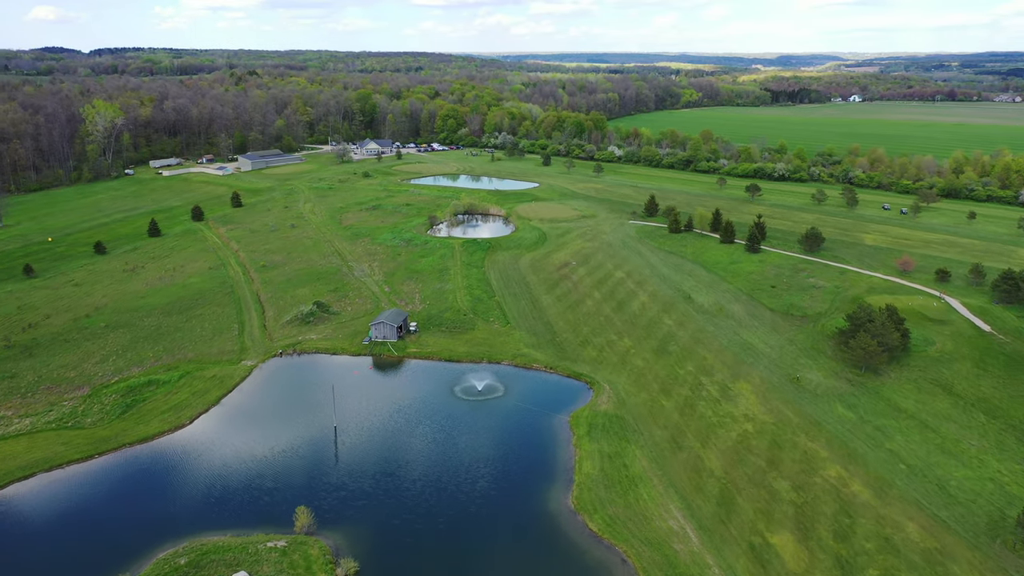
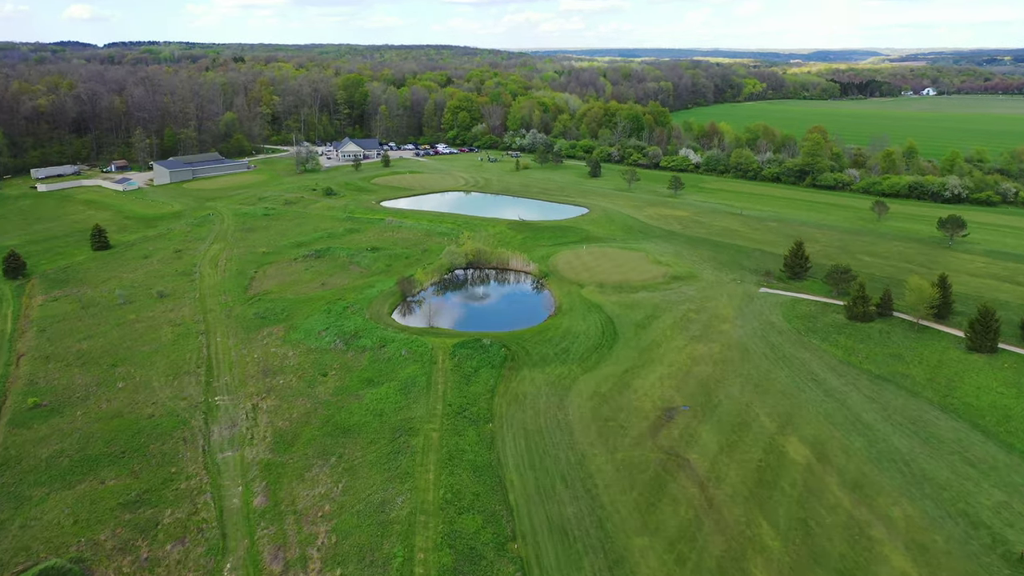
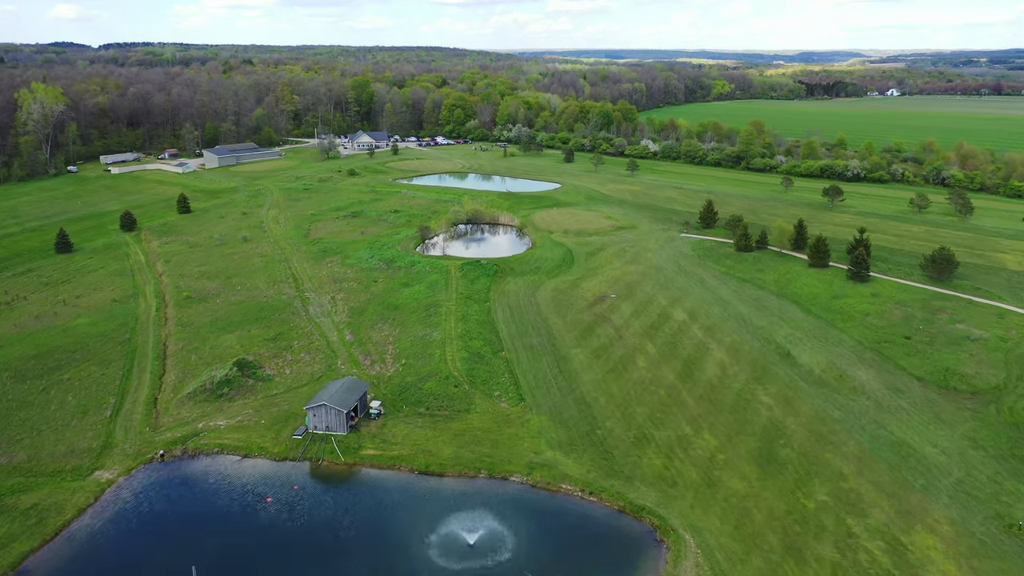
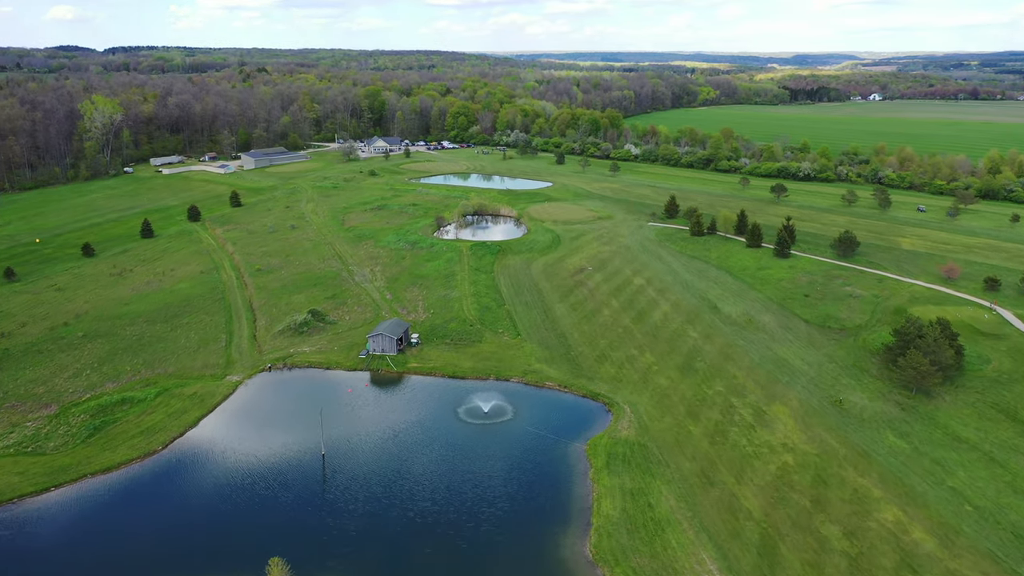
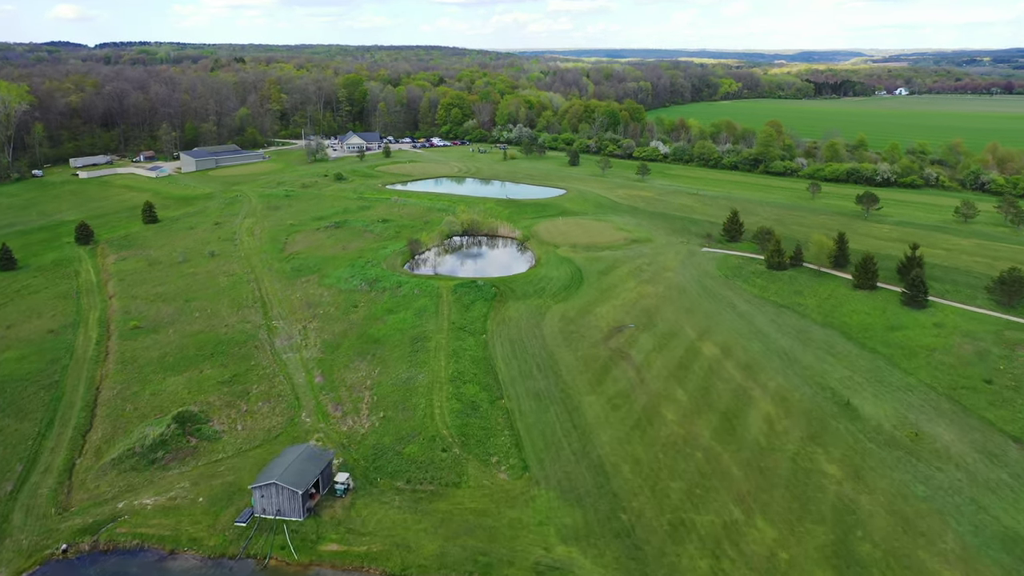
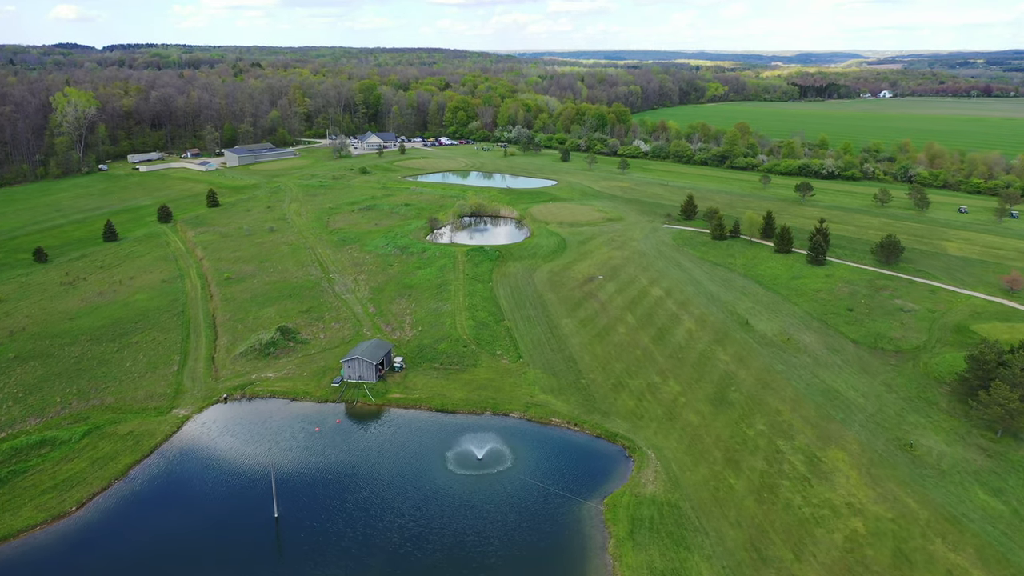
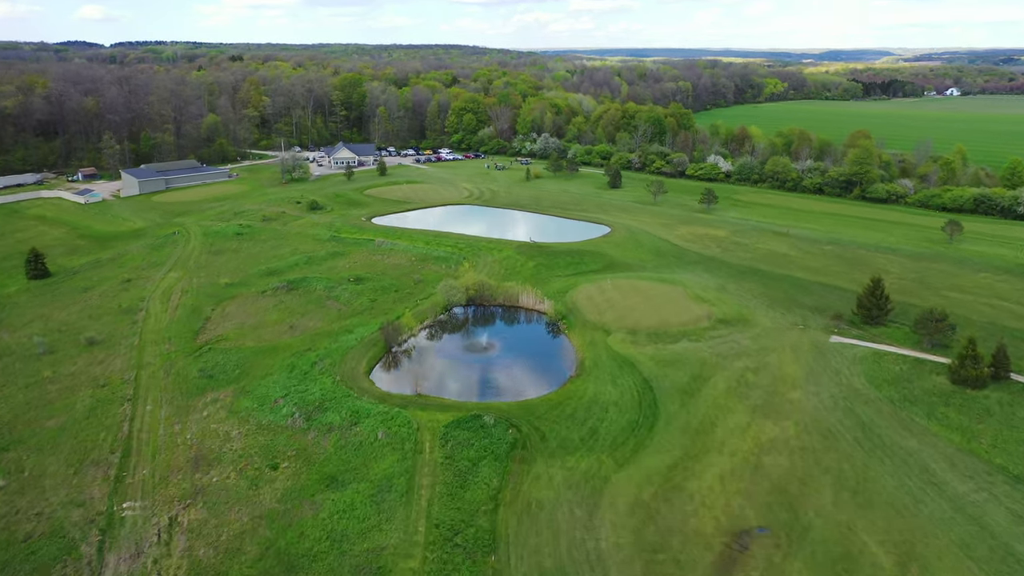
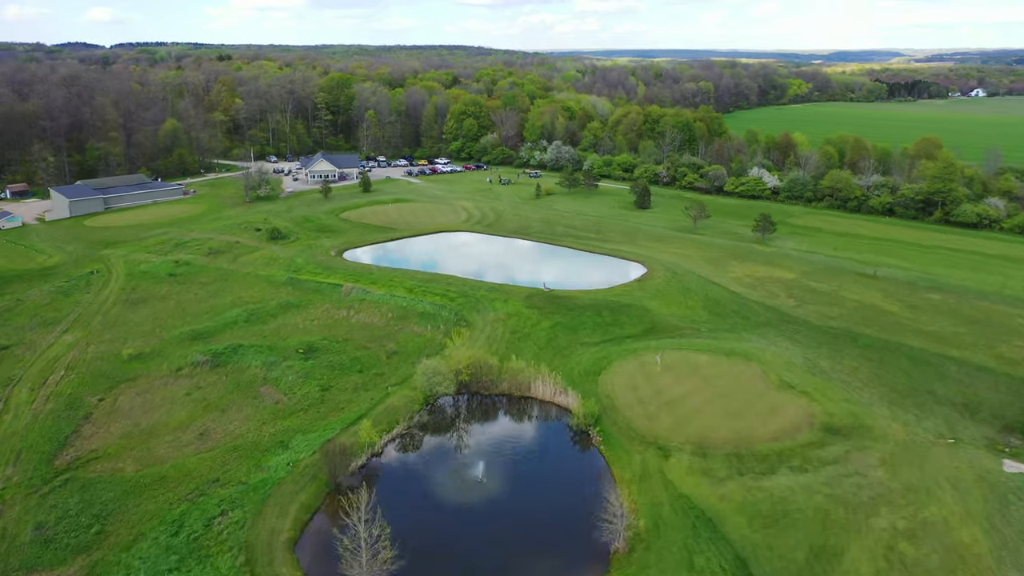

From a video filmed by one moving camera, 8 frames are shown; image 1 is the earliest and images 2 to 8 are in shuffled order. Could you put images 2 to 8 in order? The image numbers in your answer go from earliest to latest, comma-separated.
4, 6, 3, 5, 2, 7, 8
